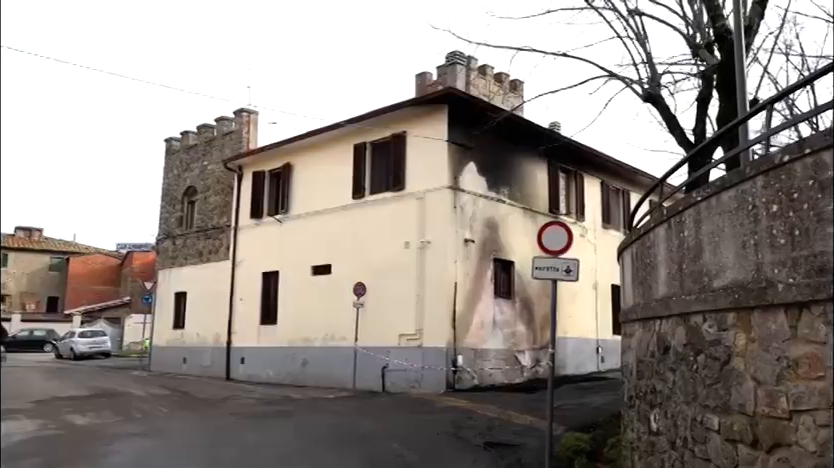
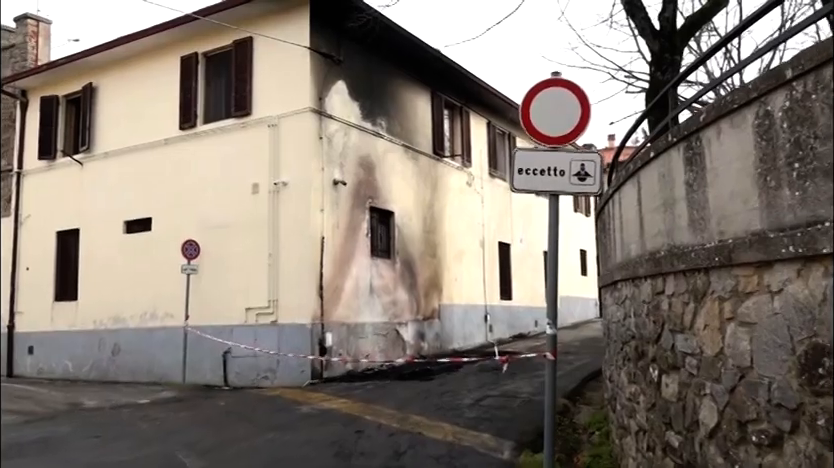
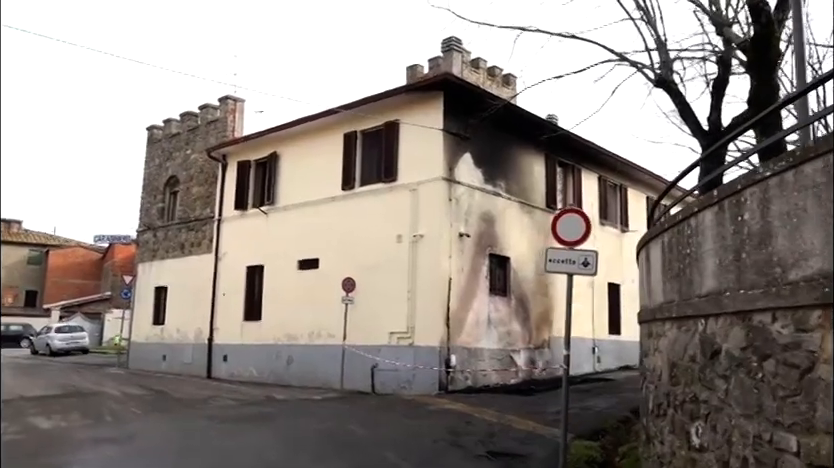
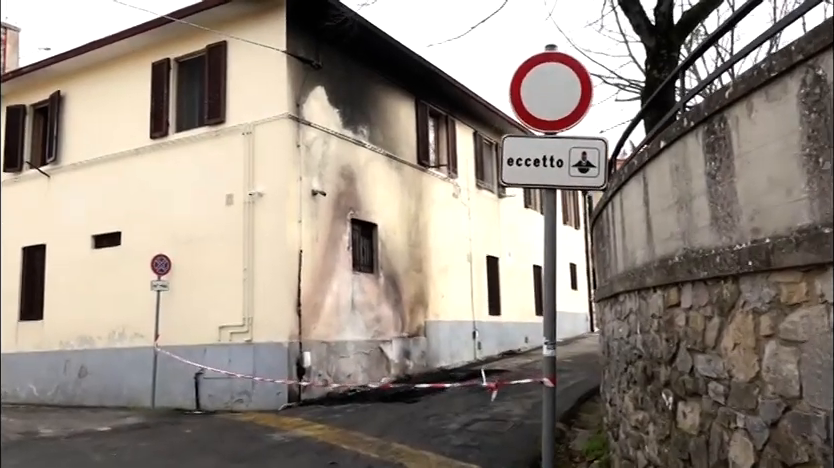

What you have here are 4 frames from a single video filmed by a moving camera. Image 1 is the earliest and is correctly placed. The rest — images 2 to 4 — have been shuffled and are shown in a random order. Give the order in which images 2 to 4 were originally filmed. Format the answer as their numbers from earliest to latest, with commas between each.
3, 2, 4
